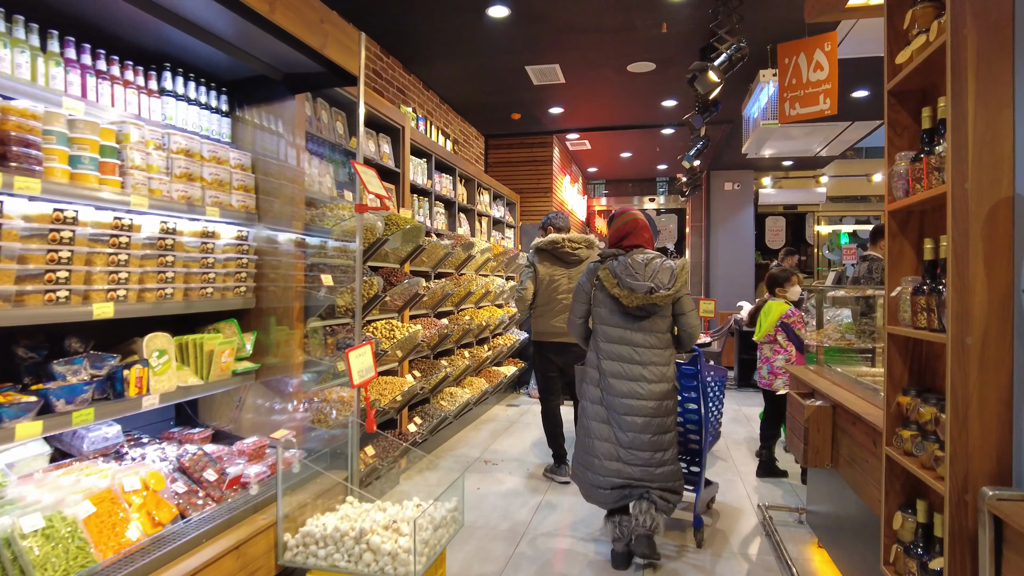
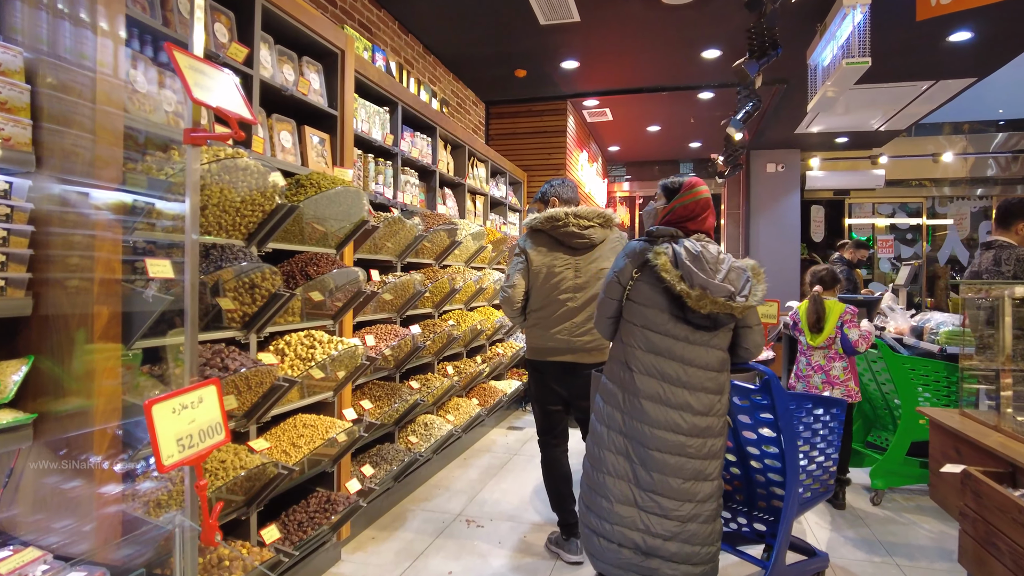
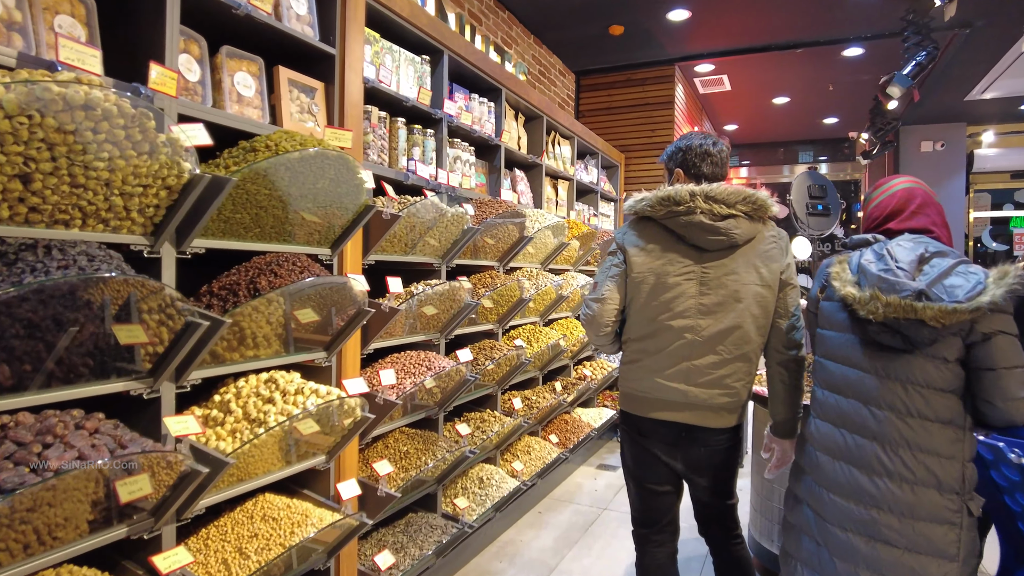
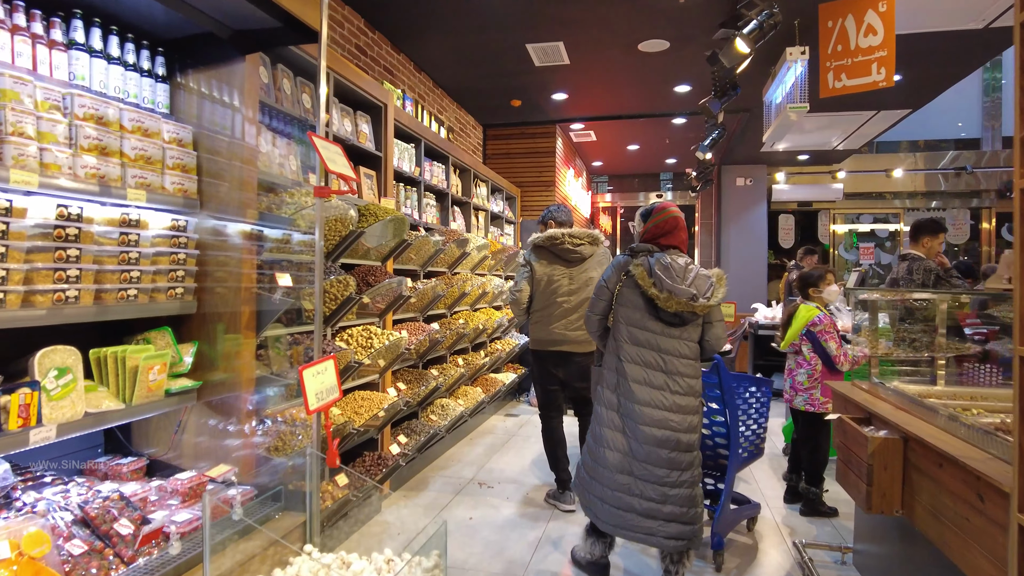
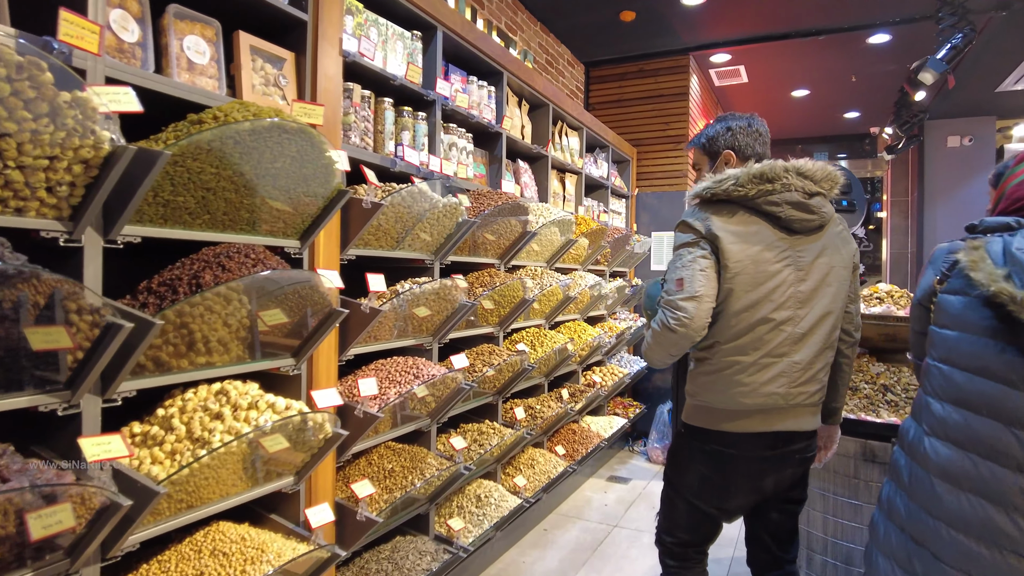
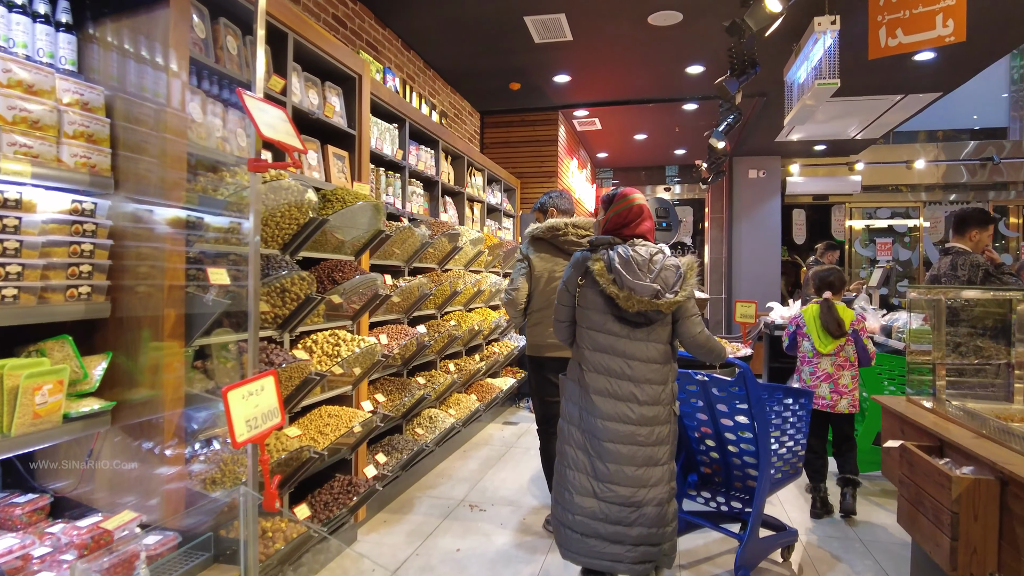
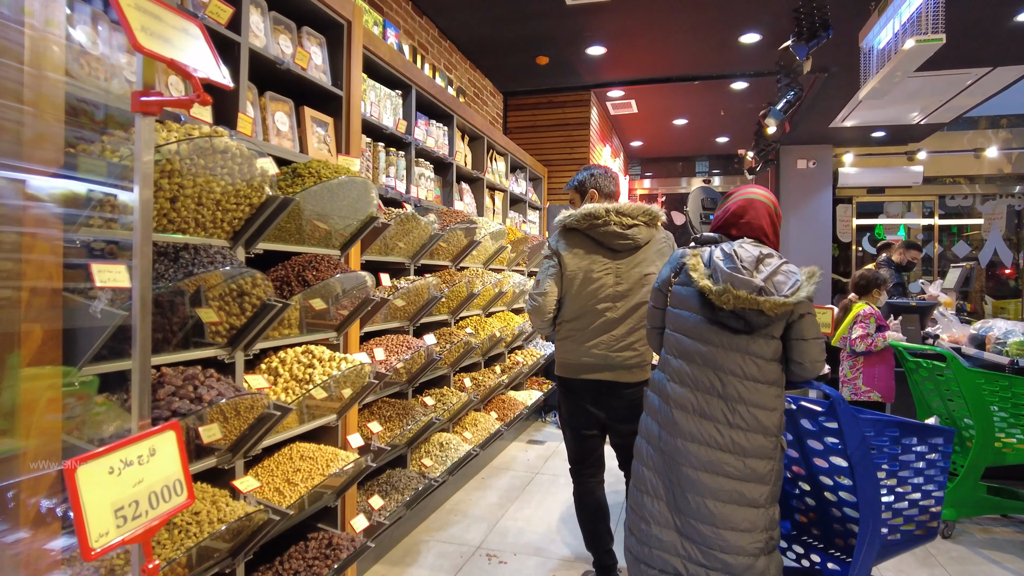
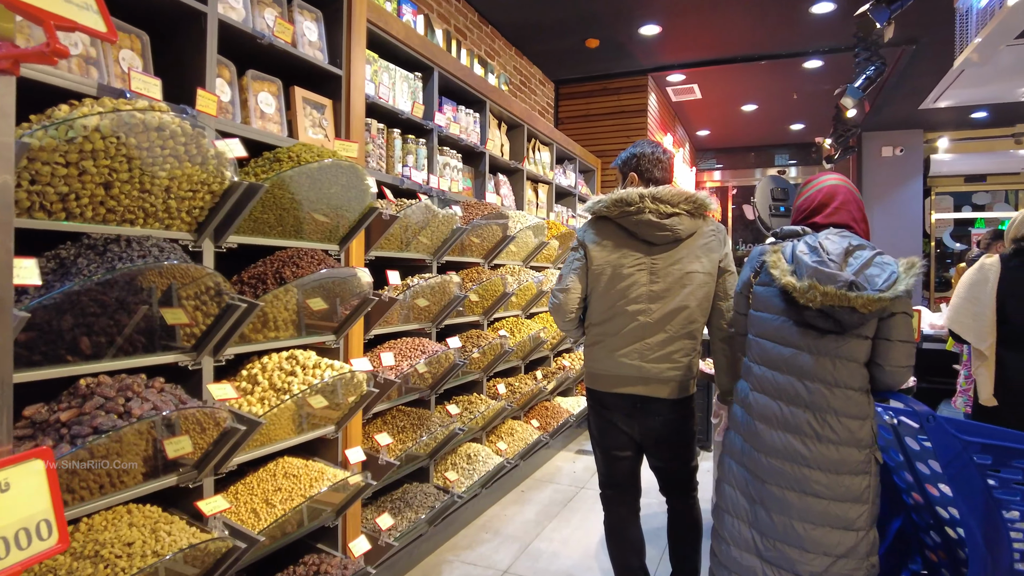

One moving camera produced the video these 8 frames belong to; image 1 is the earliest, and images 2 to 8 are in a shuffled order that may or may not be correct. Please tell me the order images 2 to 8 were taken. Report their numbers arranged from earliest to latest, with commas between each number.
4, 6, 2, 7, 8, 3, 5
